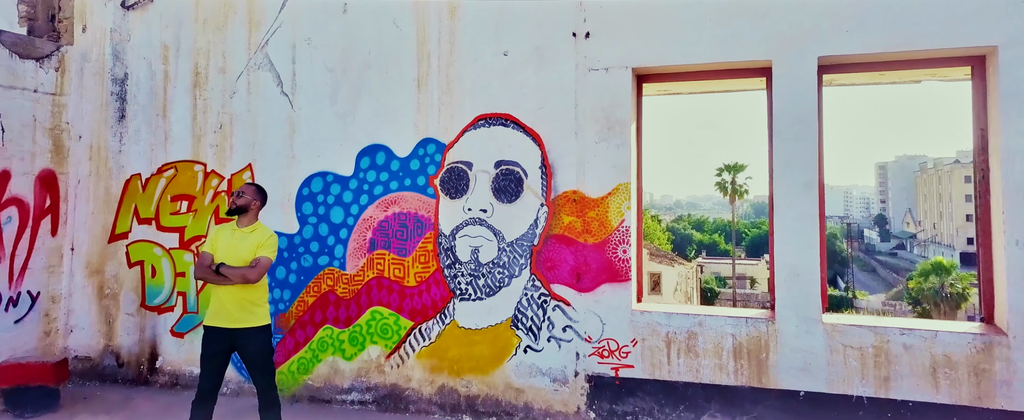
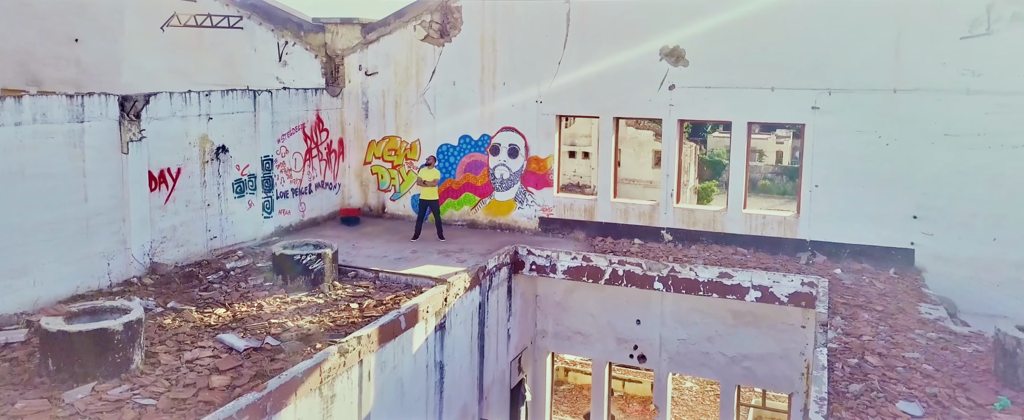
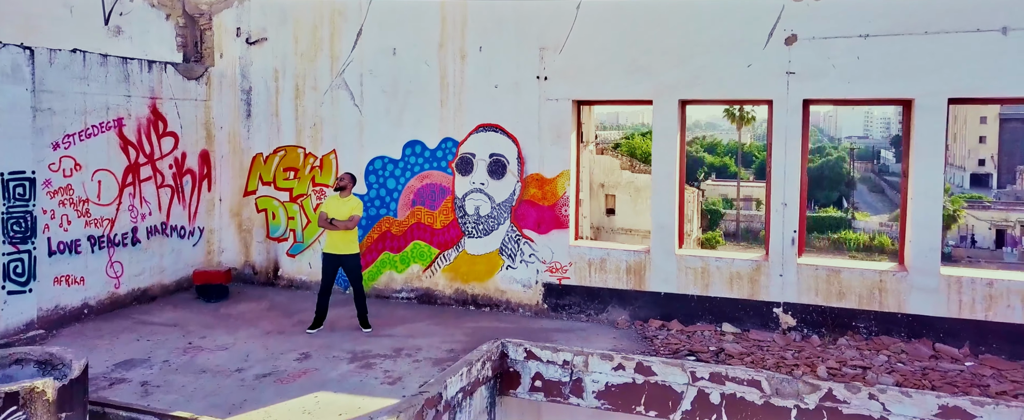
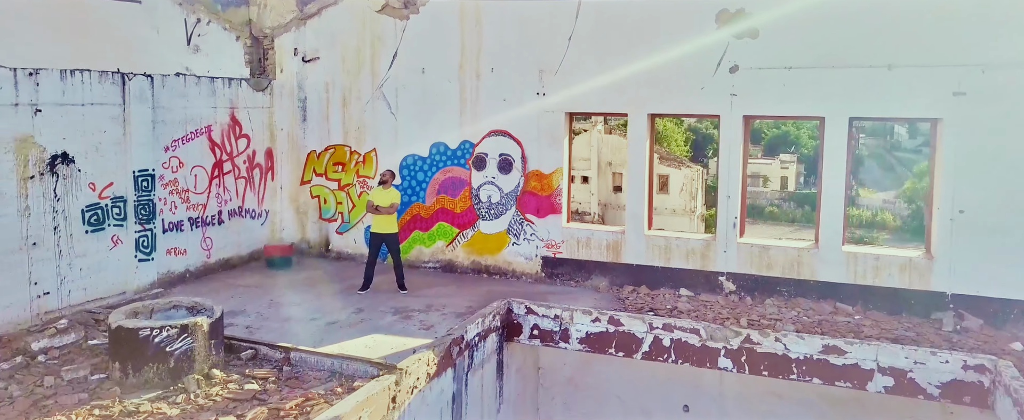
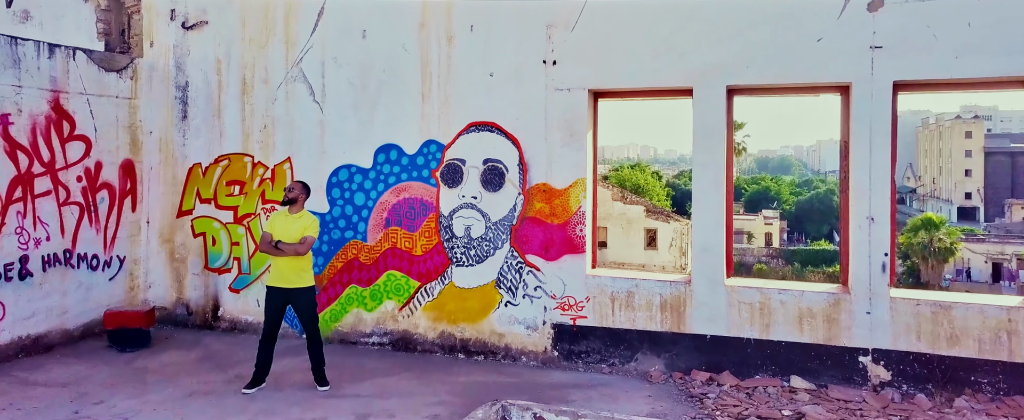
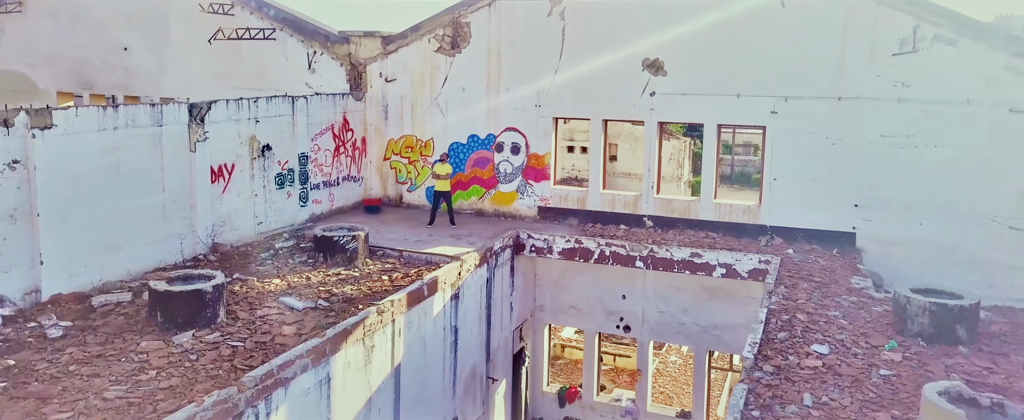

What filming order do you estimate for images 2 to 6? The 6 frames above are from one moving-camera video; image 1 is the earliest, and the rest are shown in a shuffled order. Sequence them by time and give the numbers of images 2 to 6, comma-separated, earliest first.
5, 3, 4, 2, 6
